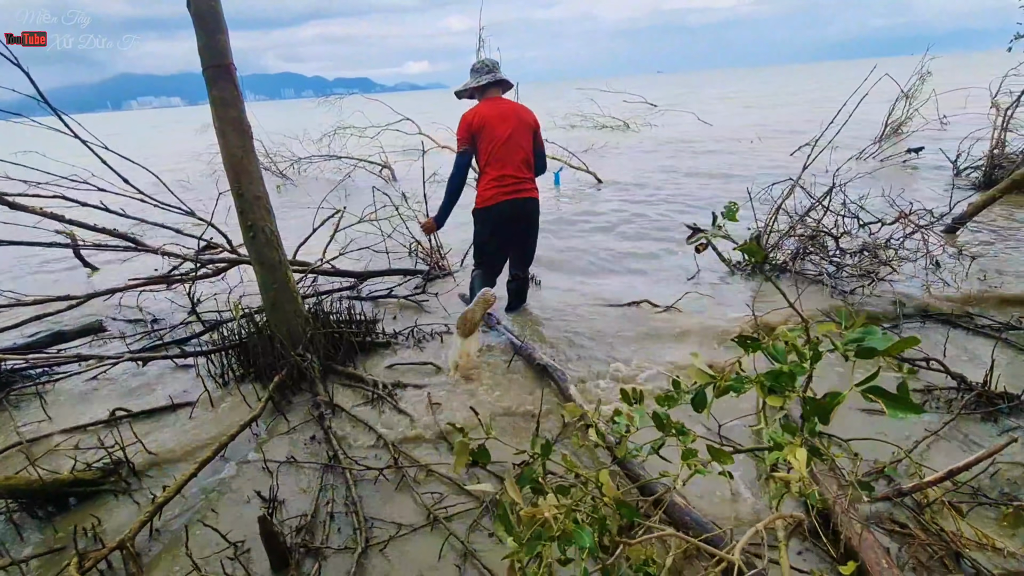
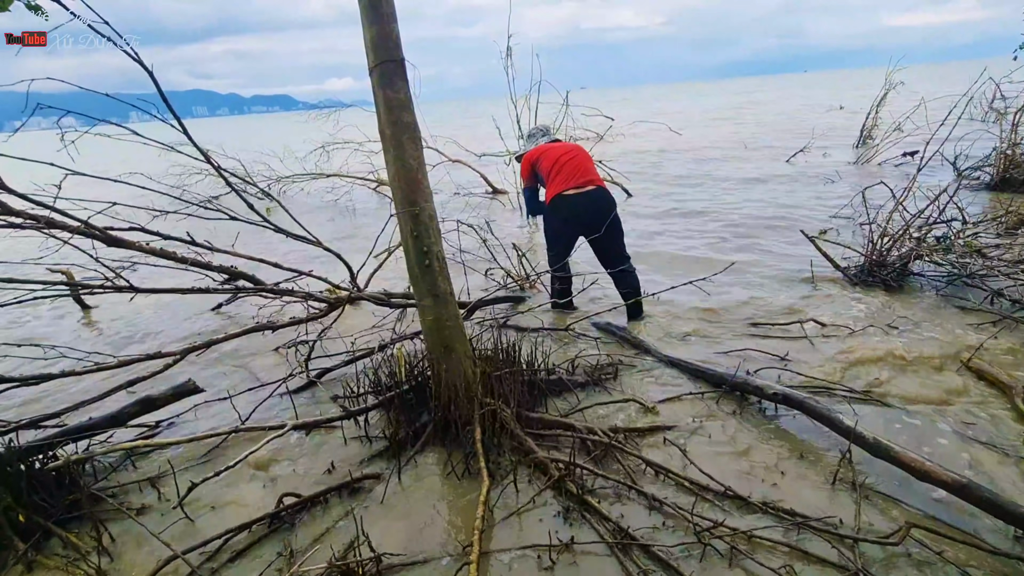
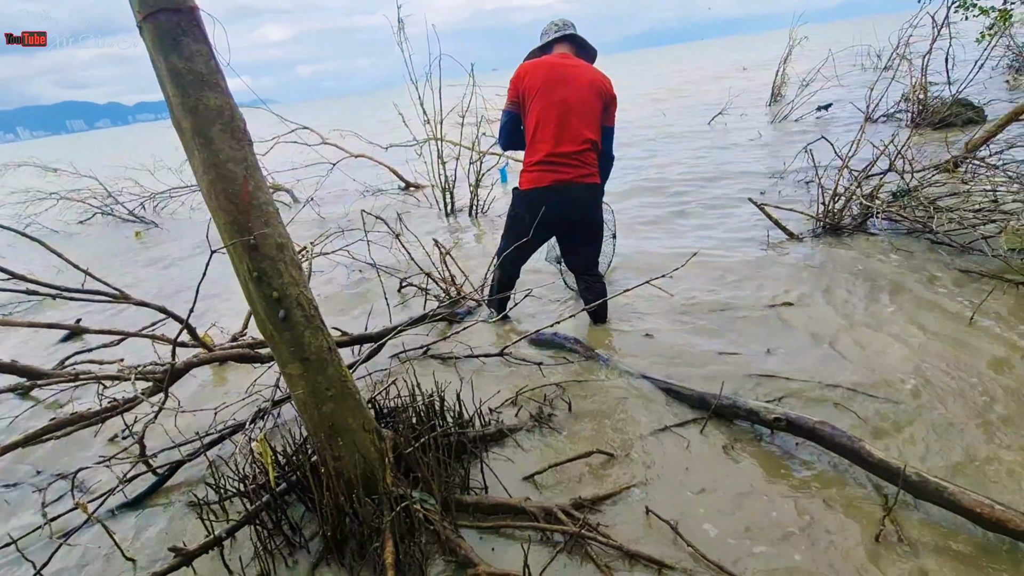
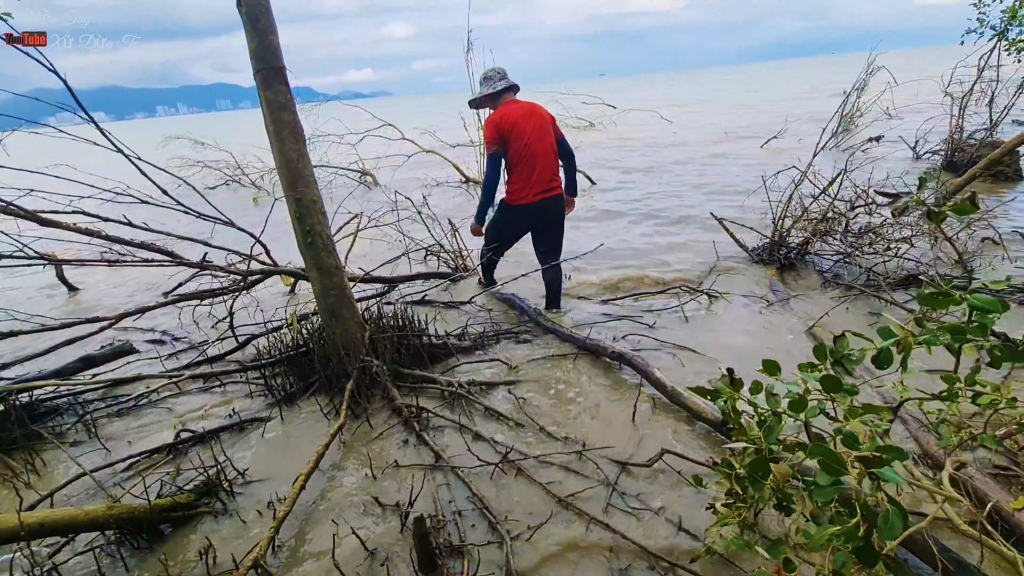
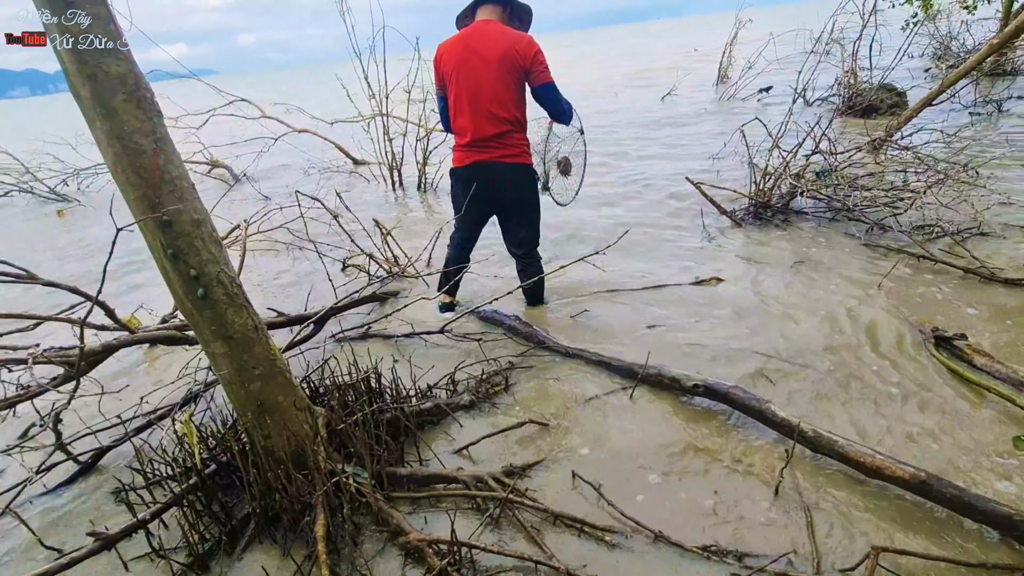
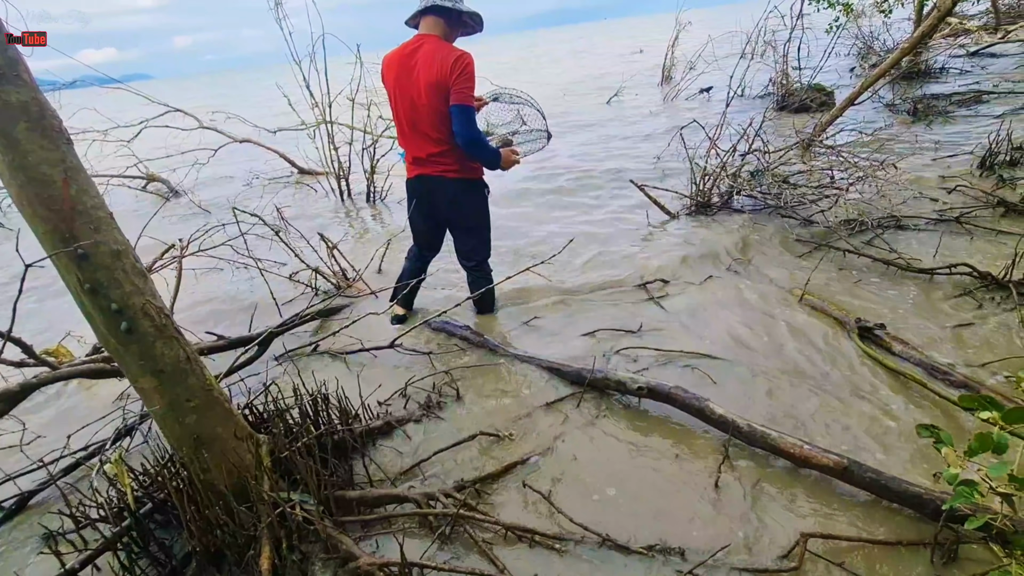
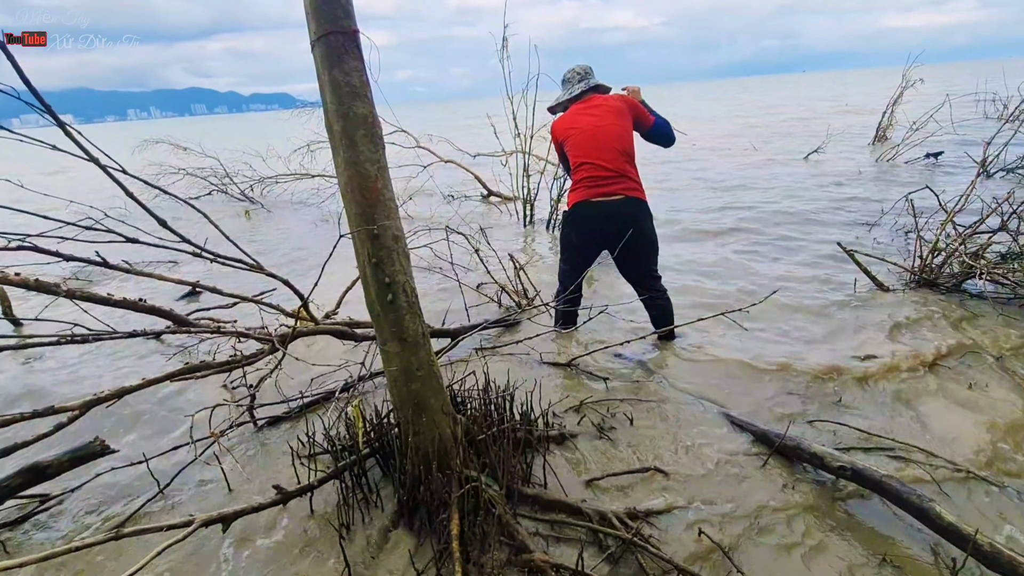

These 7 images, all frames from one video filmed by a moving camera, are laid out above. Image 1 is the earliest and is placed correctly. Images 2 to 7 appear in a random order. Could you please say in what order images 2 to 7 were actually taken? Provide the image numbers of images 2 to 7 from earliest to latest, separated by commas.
4, 2, 7, 3, 5, 6
